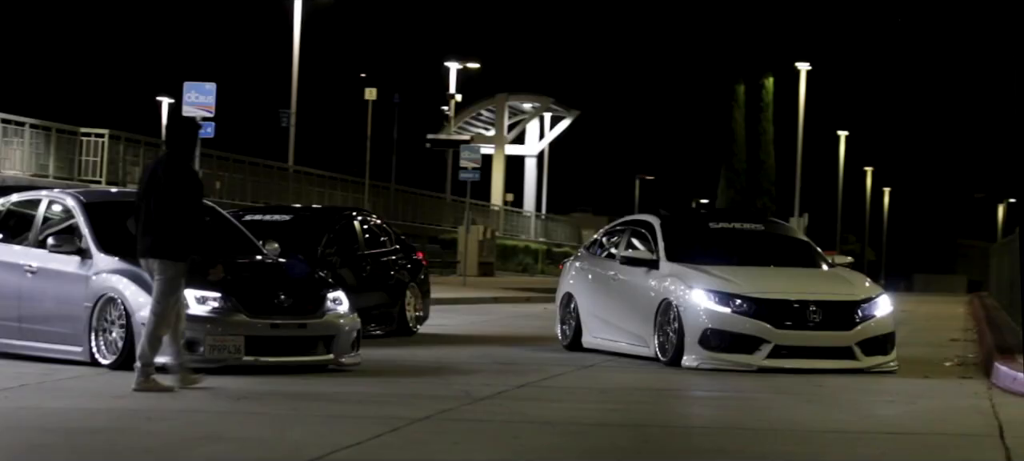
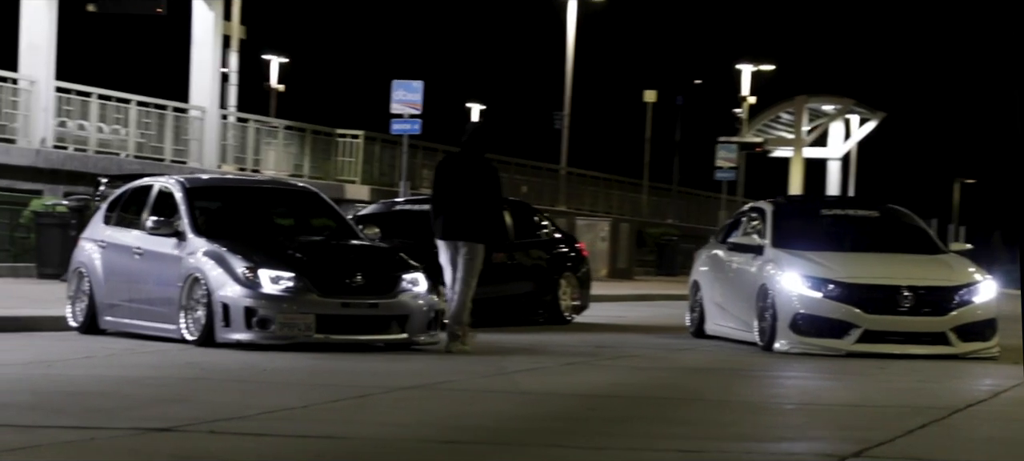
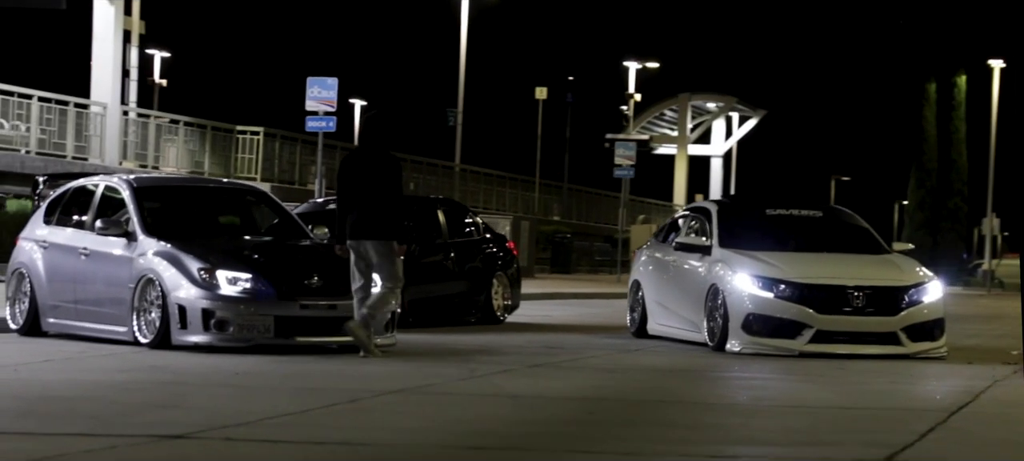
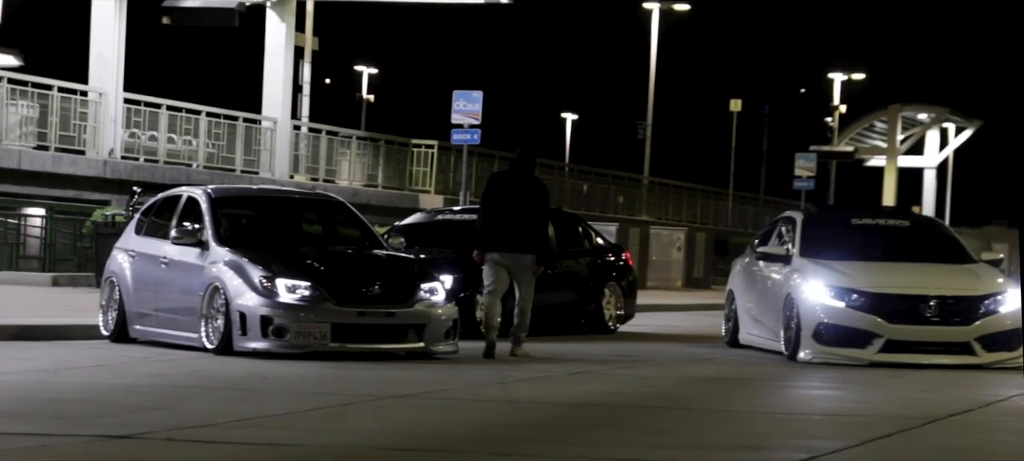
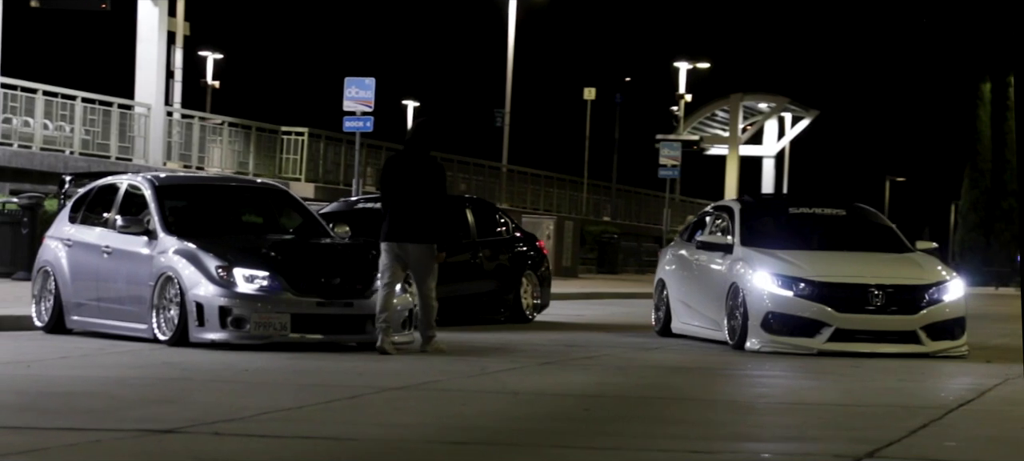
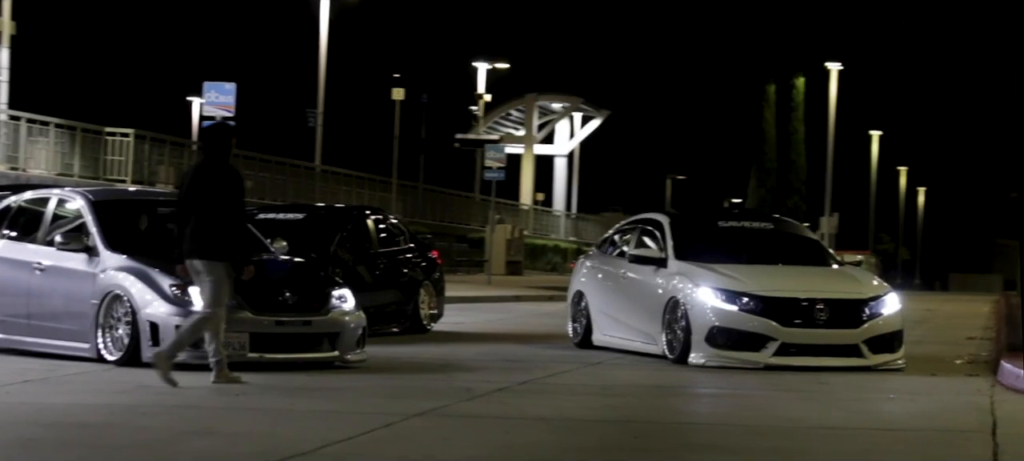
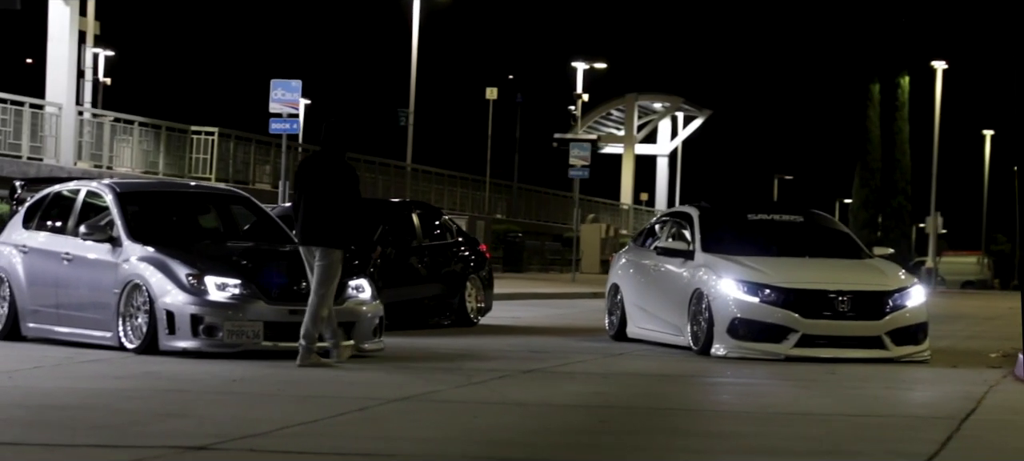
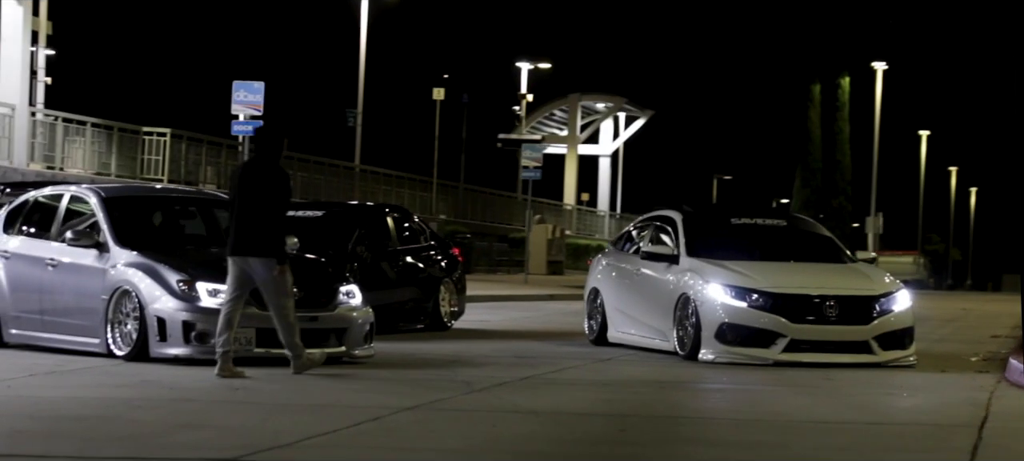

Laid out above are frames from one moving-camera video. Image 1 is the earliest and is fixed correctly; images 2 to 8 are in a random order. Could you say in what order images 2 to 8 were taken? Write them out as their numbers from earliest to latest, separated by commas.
6, 8, 7, 3, 5, 2, 4
